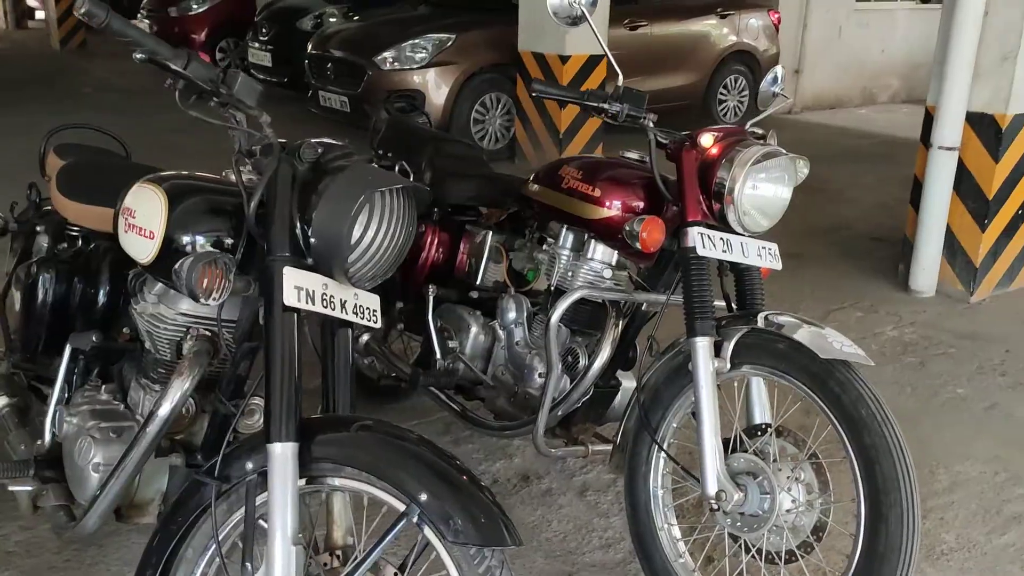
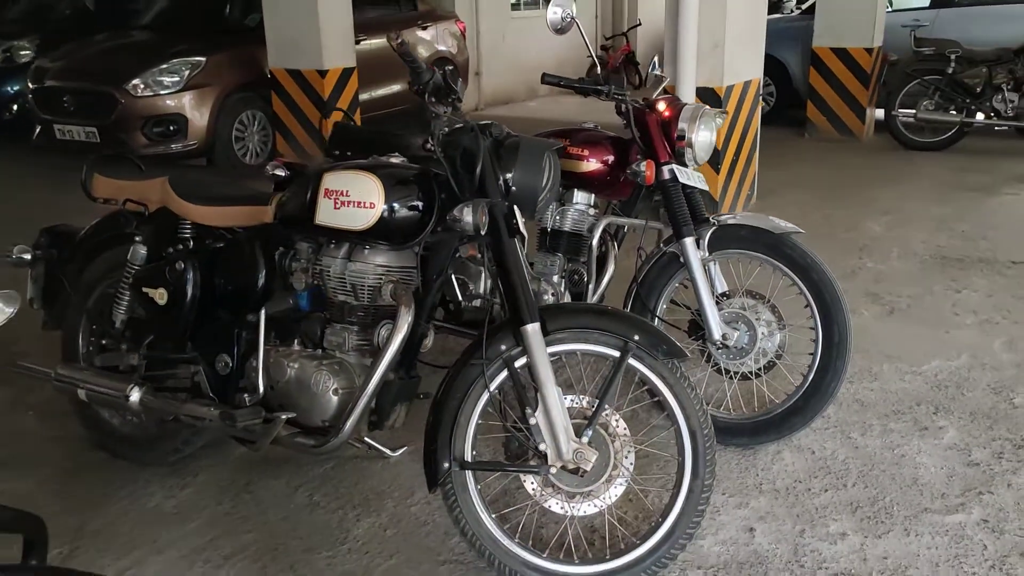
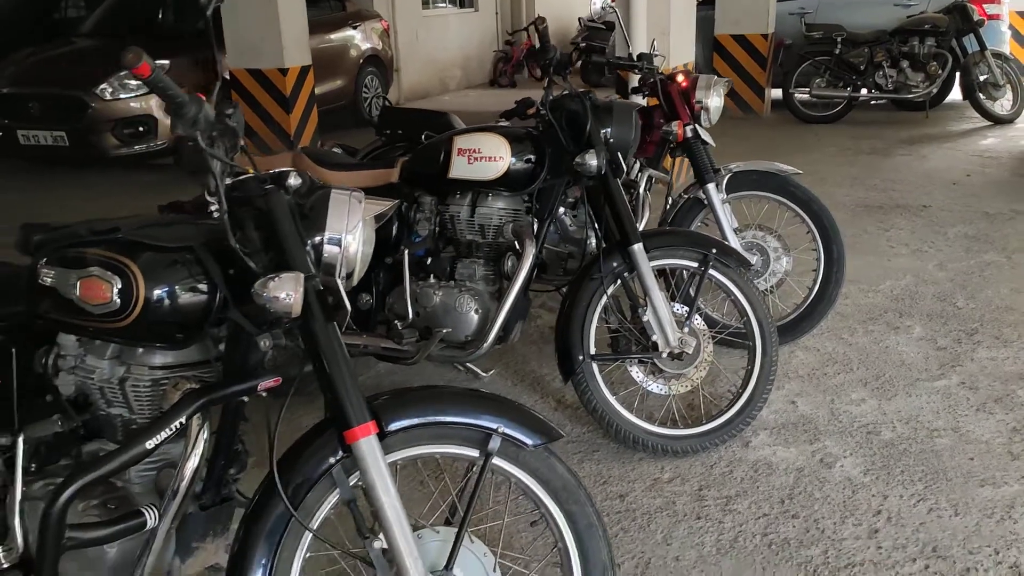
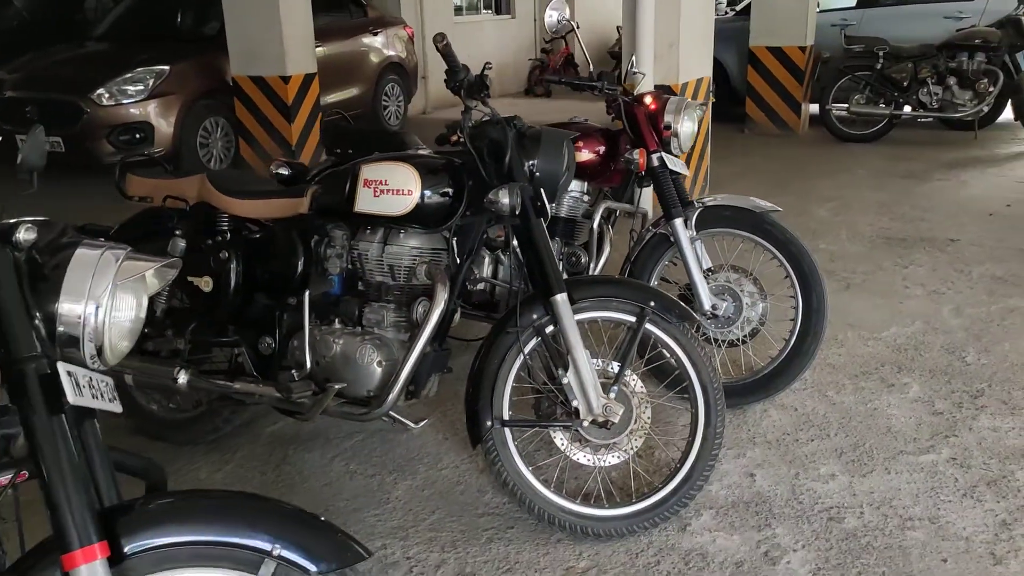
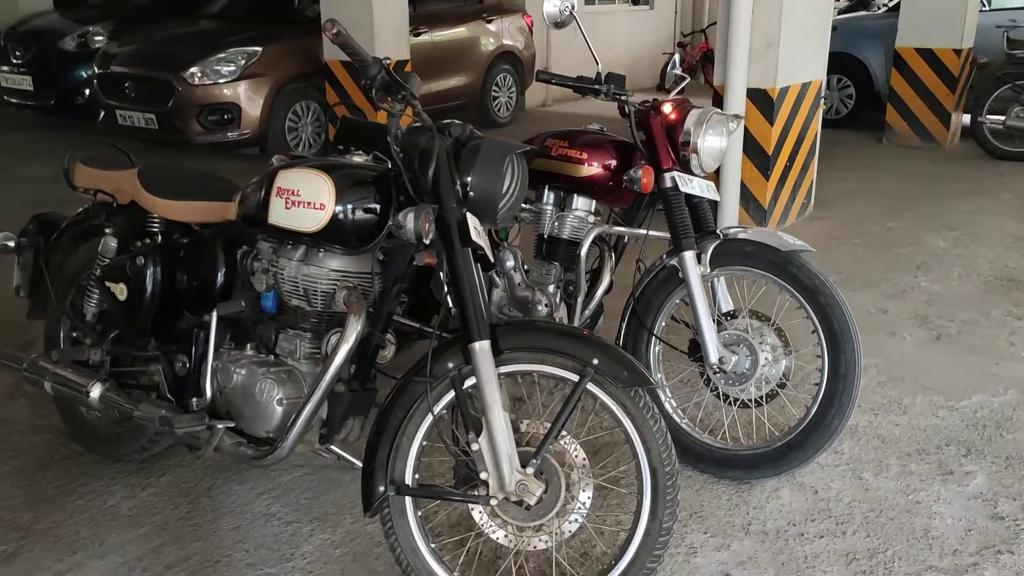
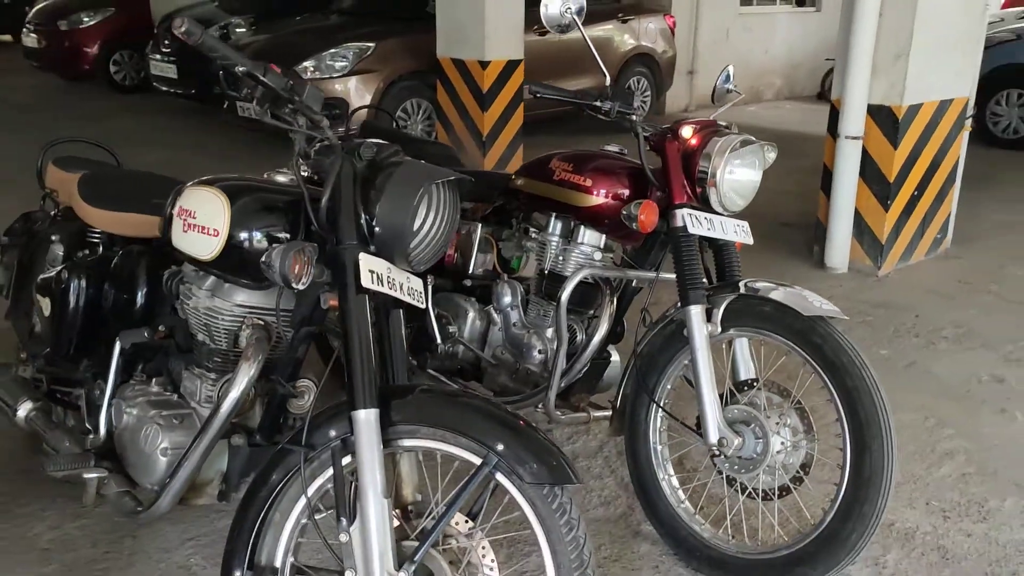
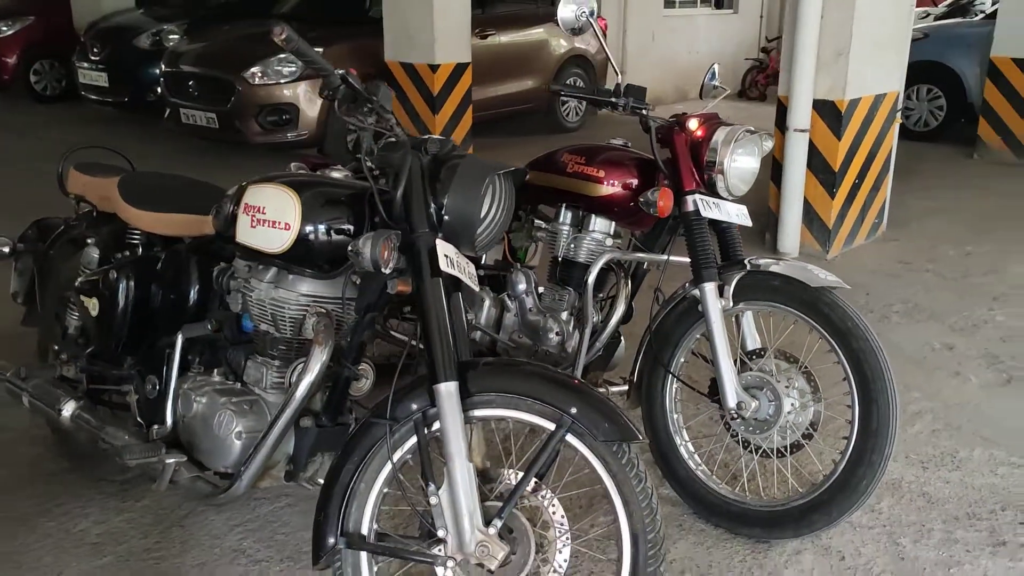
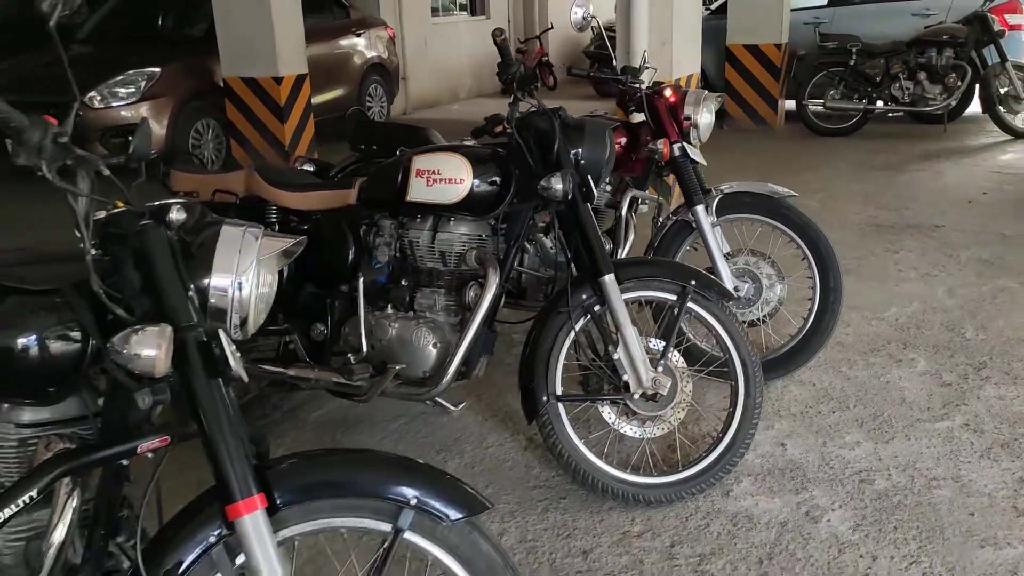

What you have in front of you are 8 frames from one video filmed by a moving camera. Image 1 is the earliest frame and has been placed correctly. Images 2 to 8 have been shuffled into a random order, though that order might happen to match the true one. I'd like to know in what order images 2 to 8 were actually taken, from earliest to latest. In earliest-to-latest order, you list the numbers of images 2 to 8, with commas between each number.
6, 7, 5, 2, 4, 8, 3
